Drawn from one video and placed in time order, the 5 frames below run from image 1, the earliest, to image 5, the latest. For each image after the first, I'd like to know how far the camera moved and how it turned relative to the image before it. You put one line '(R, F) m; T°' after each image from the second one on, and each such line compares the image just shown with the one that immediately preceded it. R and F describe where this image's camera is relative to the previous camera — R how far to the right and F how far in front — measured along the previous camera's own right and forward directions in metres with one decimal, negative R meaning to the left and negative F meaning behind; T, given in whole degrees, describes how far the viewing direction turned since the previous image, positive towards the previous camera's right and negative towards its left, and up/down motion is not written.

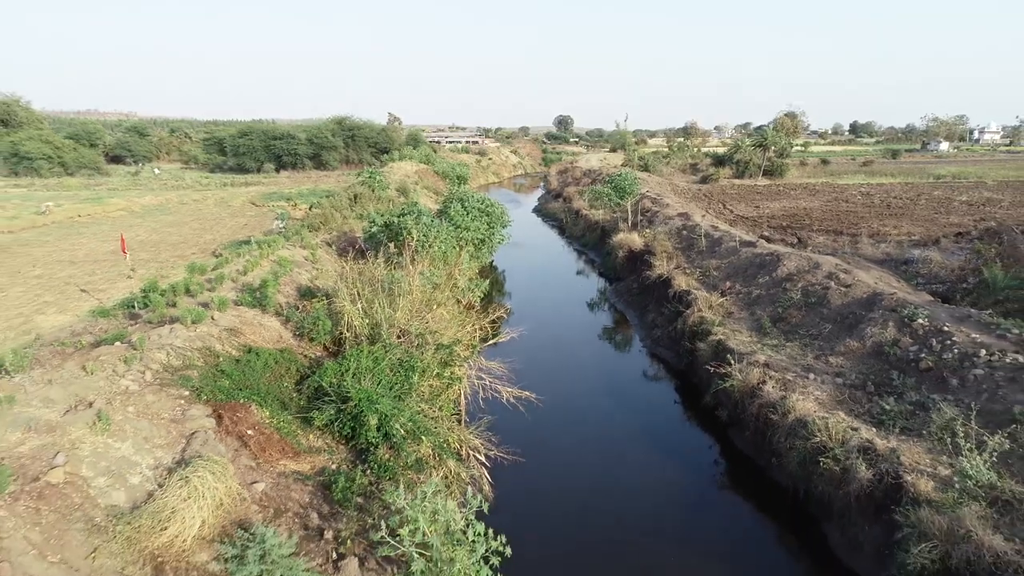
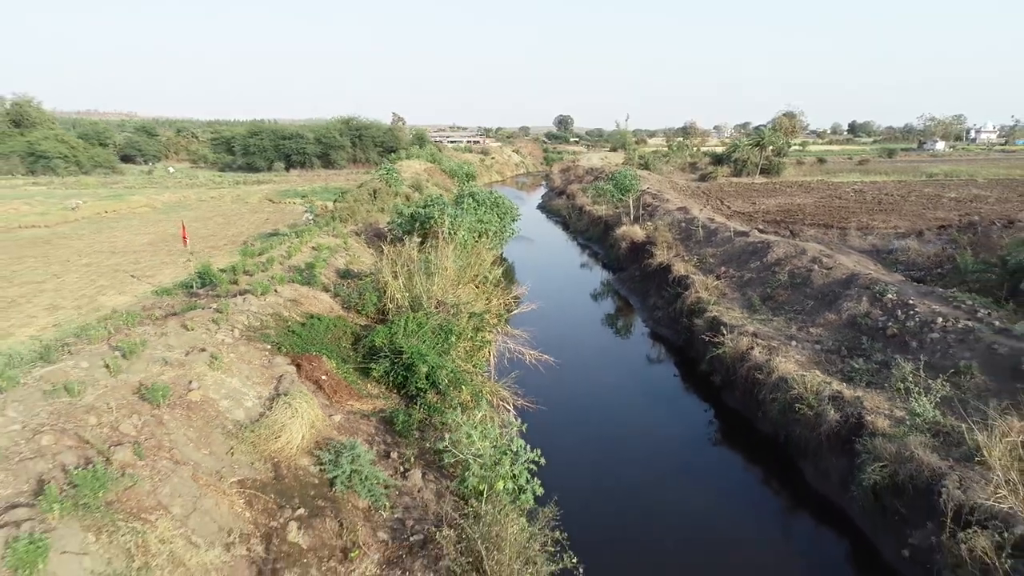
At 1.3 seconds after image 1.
(-0.2, -1.1) m; 0°
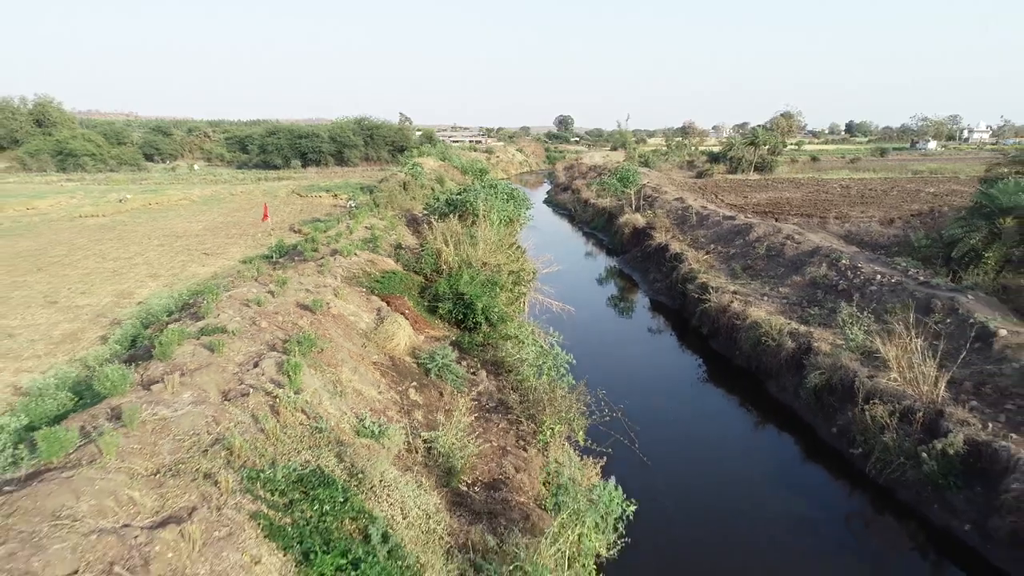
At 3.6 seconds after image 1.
(-0.3, -2.2) m; 0°
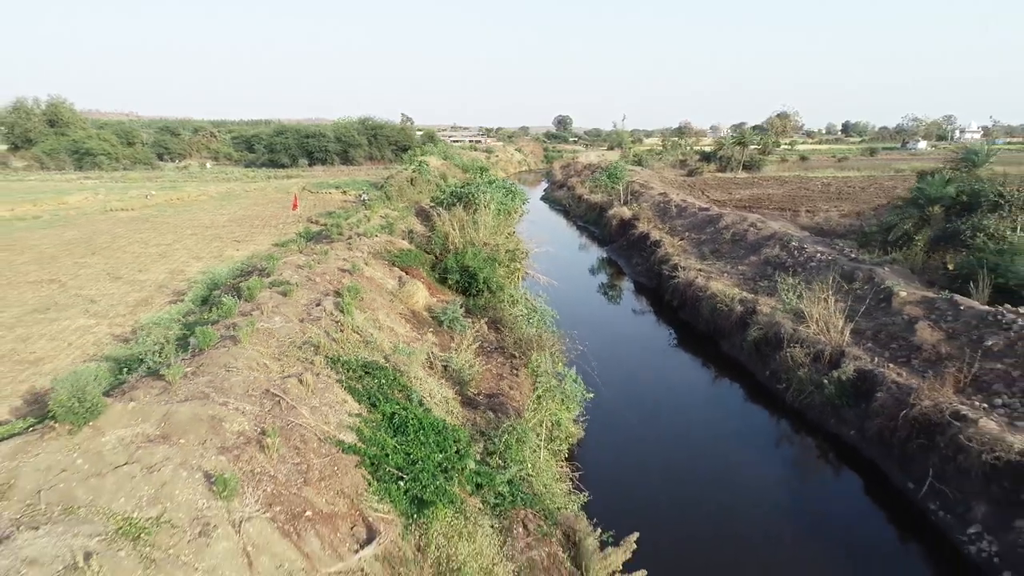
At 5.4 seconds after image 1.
(0.0, -1.9) m; 0°
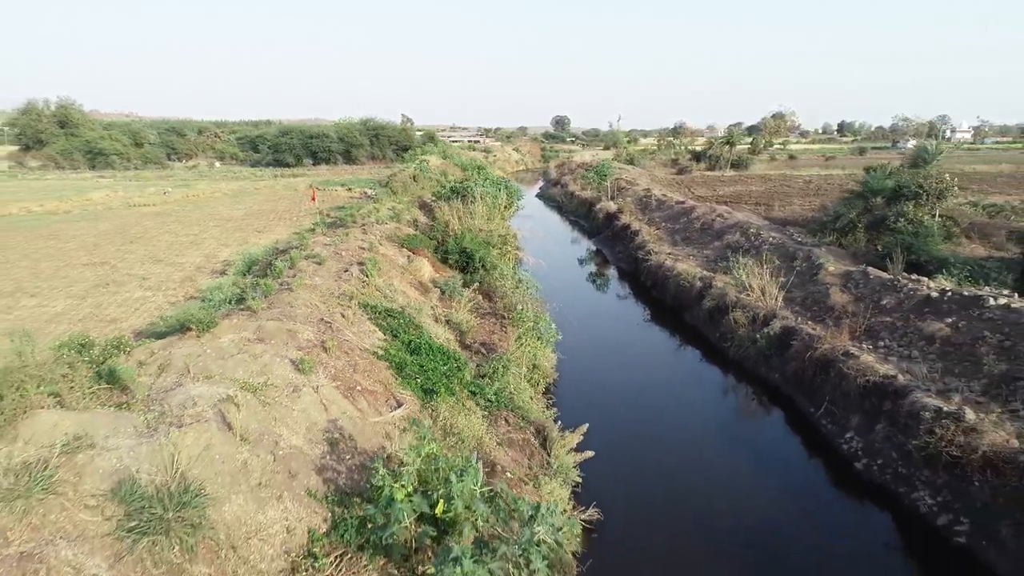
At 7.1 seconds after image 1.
(+0.1, -1.8) m; 0°
